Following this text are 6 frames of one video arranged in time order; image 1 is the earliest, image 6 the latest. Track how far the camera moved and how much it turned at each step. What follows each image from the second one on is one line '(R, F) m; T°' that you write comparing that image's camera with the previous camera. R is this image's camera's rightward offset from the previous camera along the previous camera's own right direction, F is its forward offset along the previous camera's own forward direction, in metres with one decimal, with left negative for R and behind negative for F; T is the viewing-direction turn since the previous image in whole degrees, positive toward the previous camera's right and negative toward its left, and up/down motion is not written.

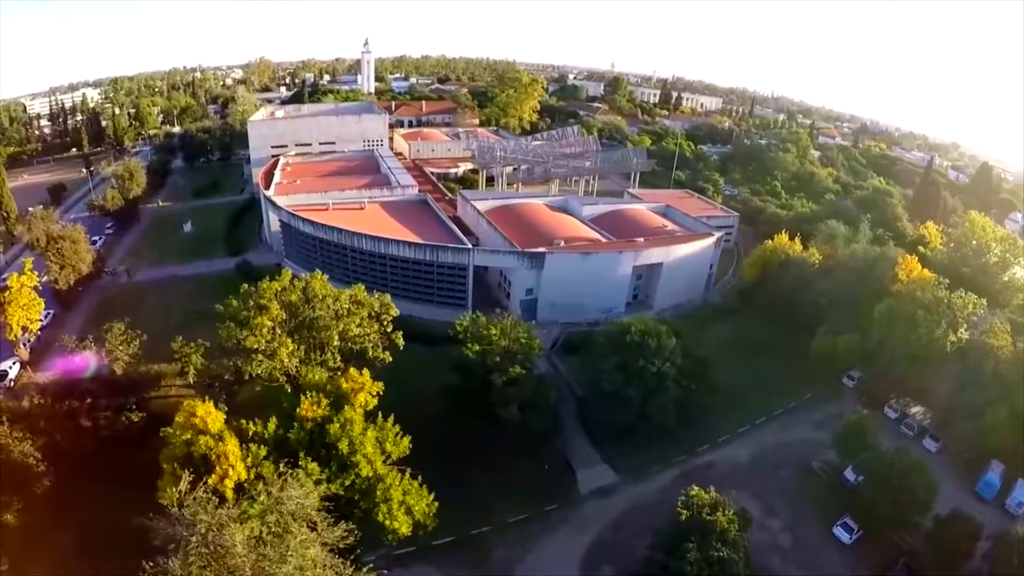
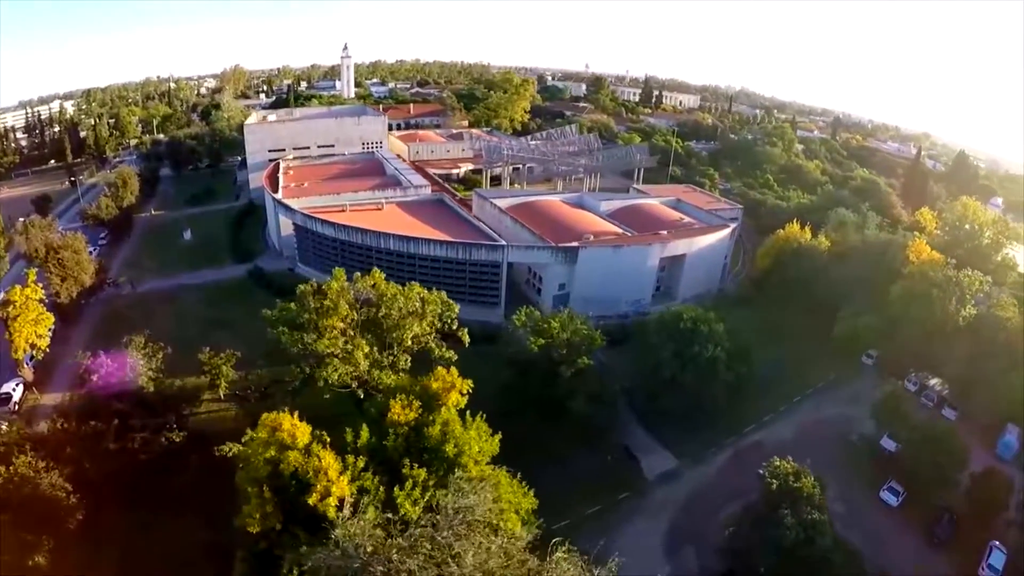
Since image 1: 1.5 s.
(-2.3, +1.2) m; +2°
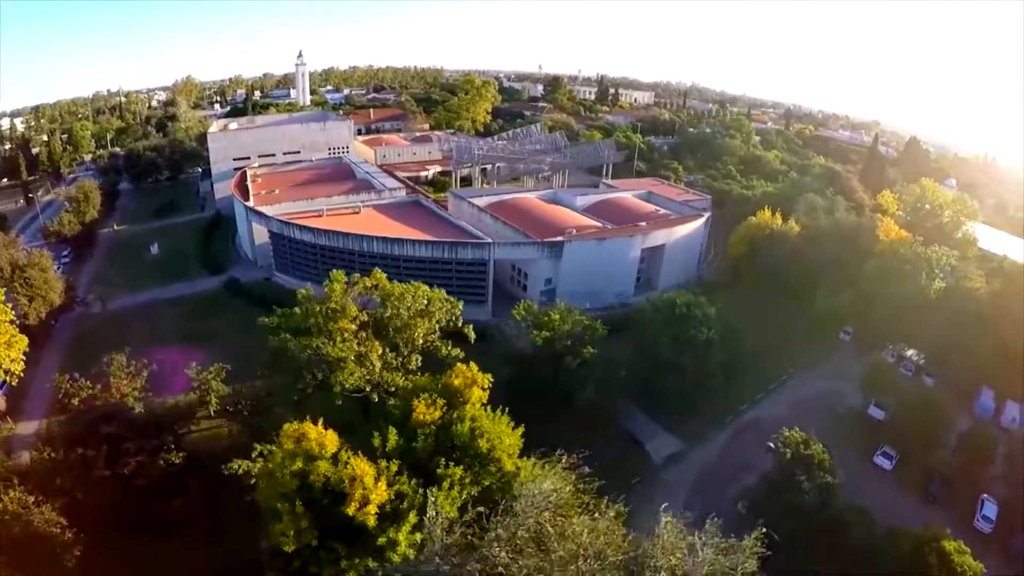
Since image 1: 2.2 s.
(-1.0, +0.2) m; +3°
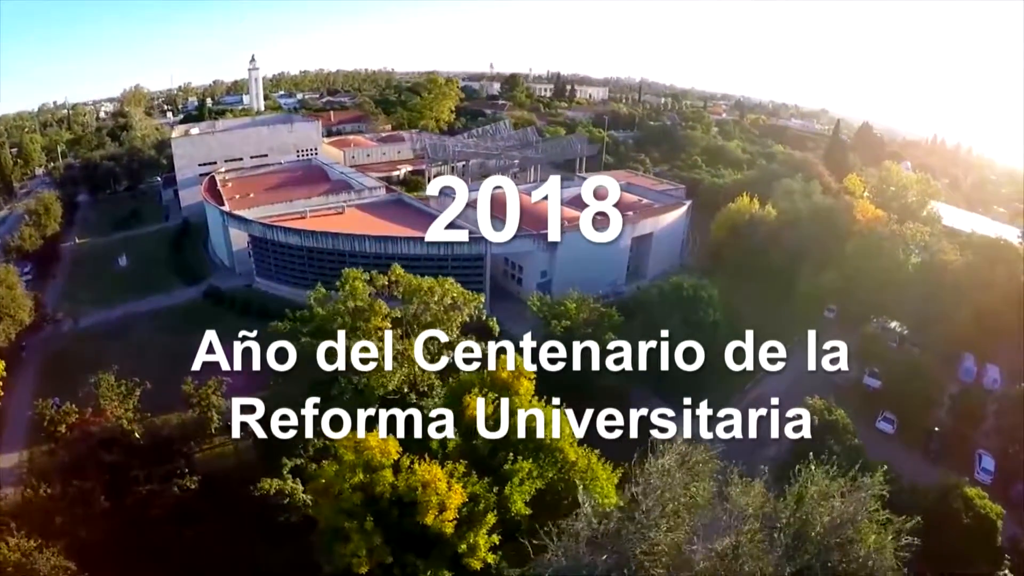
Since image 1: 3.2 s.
(-1.5, +0.6) m; +4°
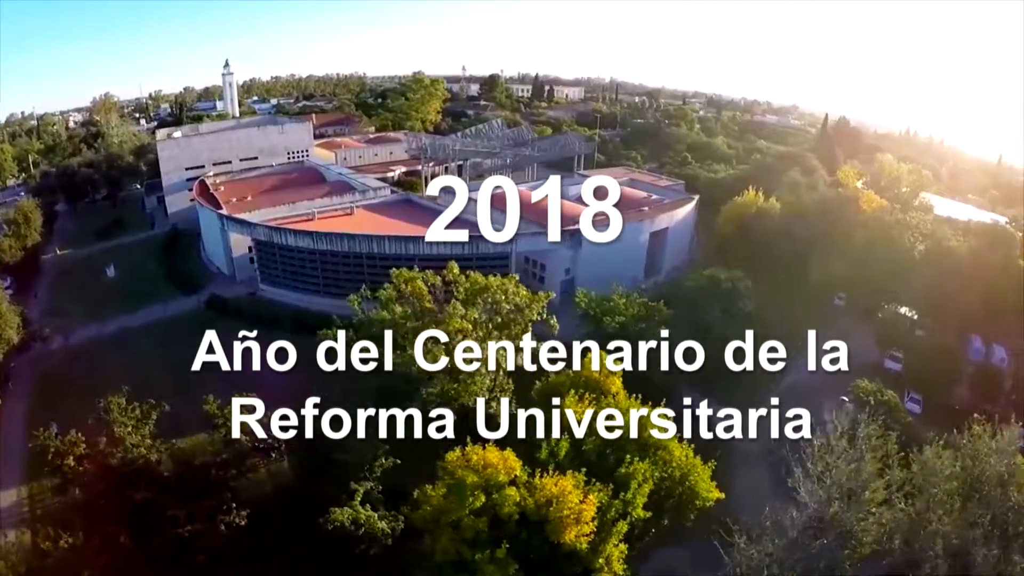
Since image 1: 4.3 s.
(-1.9, +1.4) m; +2°
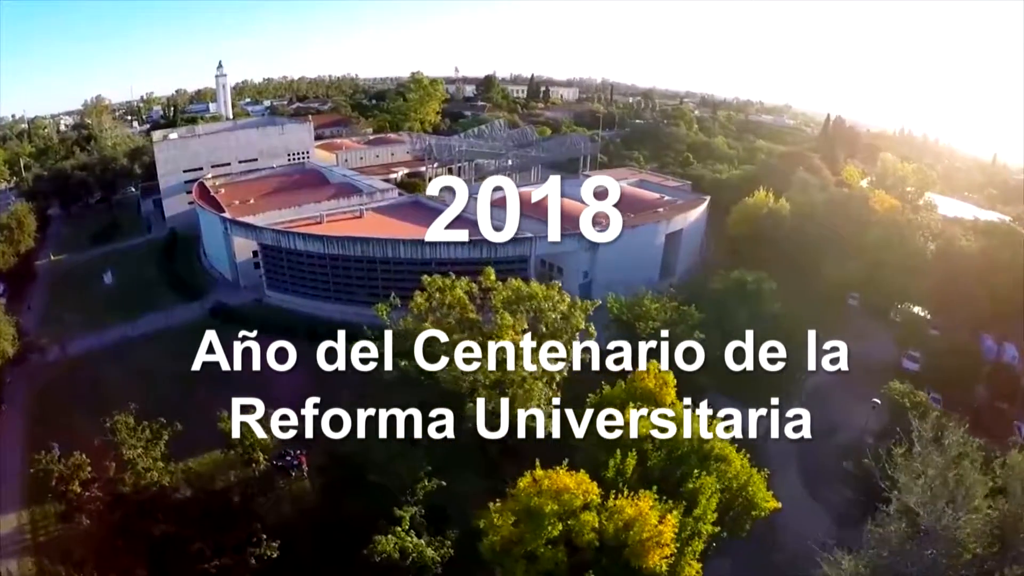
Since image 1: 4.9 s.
(-0.9, +0.9) m; +1°
